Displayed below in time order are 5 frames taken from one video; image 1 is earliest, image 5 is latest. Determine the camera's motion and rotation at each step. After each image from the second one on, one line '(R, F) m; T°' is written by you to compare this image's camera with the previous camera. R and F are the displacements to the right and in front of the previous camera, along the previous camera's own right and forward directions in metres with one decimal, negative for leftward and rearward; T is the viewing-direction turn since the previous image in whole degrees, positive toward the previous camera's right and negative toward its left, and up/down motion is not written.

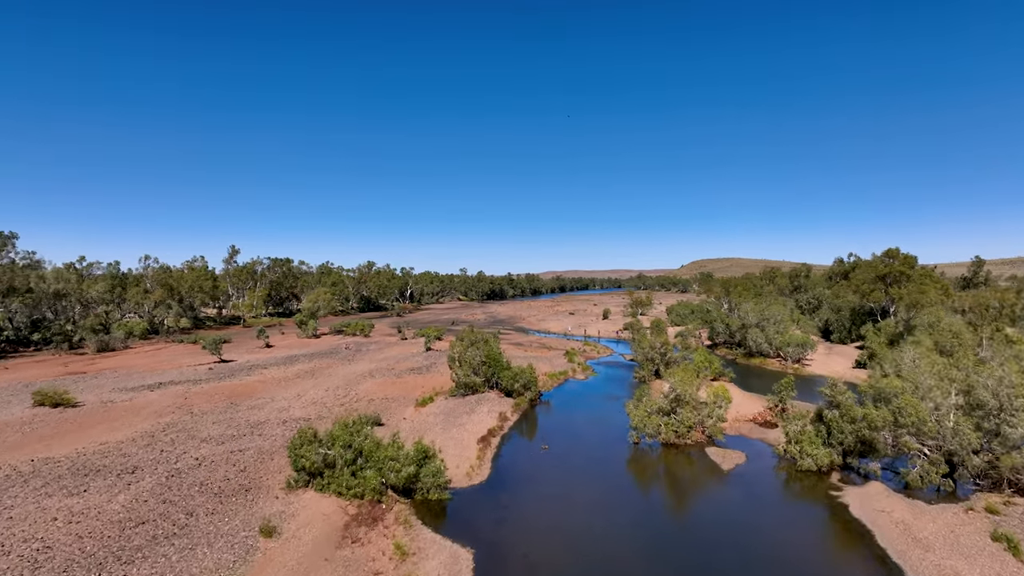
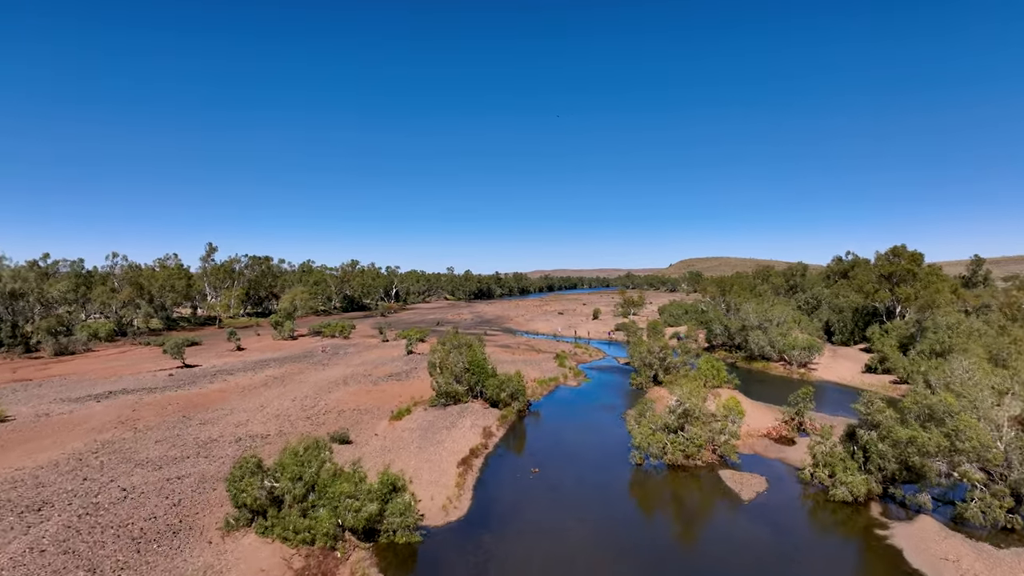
(+0.1, +2.4) m; +1°
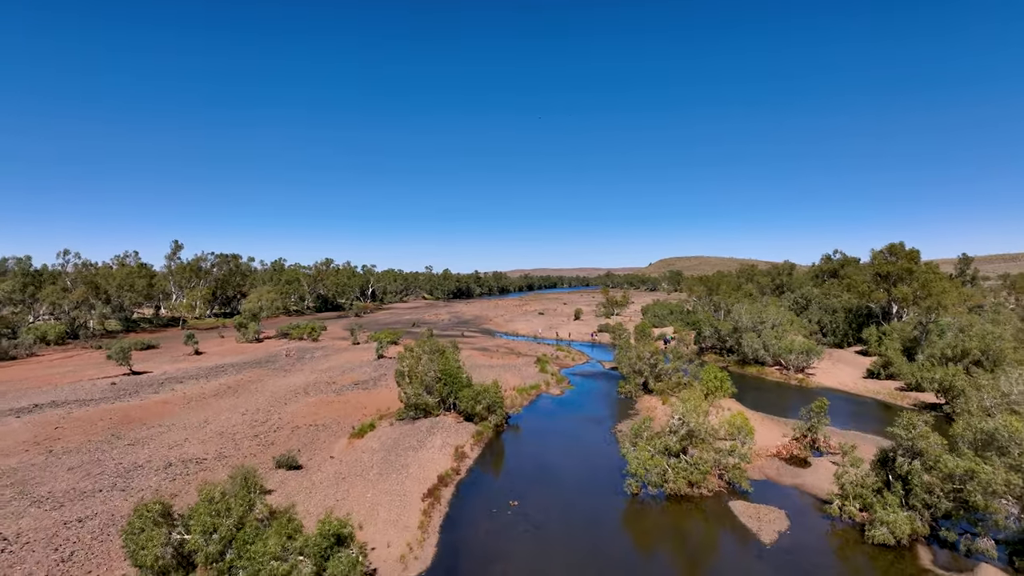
(+0.1, +2.5) m; +2°
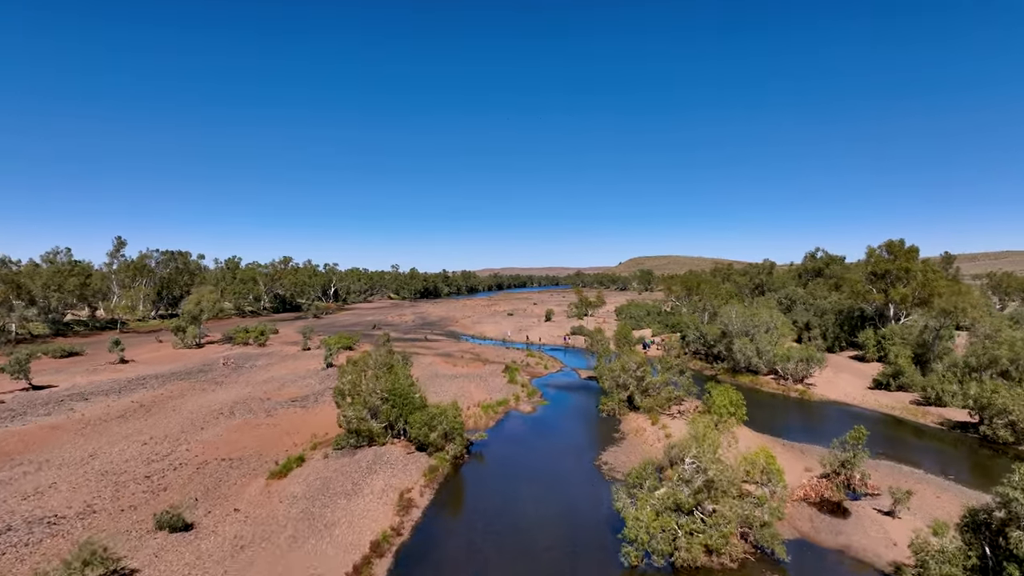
(+0.3, +3.7) m; +4°
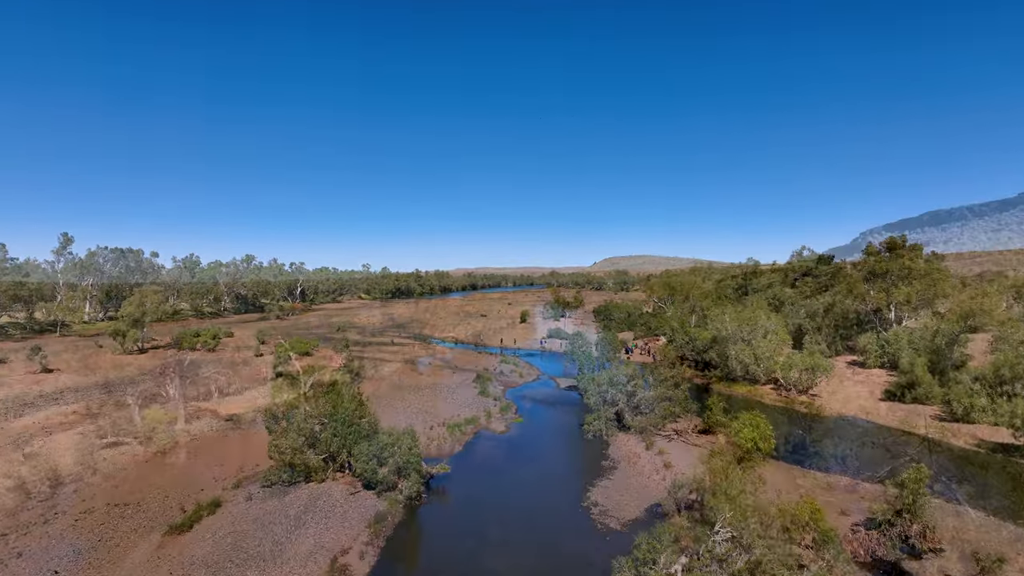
(+0.2, +3.1) m; +3°
